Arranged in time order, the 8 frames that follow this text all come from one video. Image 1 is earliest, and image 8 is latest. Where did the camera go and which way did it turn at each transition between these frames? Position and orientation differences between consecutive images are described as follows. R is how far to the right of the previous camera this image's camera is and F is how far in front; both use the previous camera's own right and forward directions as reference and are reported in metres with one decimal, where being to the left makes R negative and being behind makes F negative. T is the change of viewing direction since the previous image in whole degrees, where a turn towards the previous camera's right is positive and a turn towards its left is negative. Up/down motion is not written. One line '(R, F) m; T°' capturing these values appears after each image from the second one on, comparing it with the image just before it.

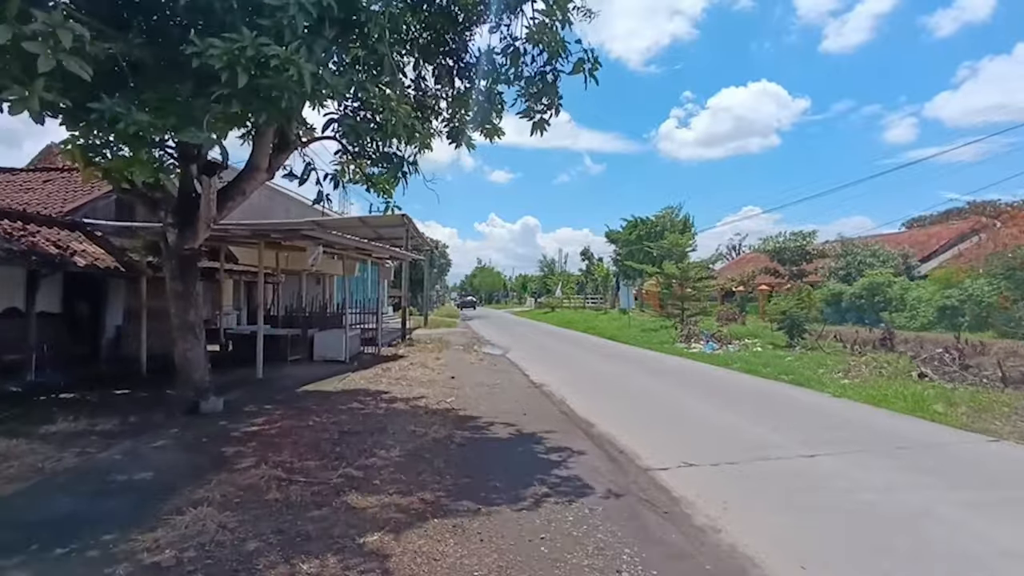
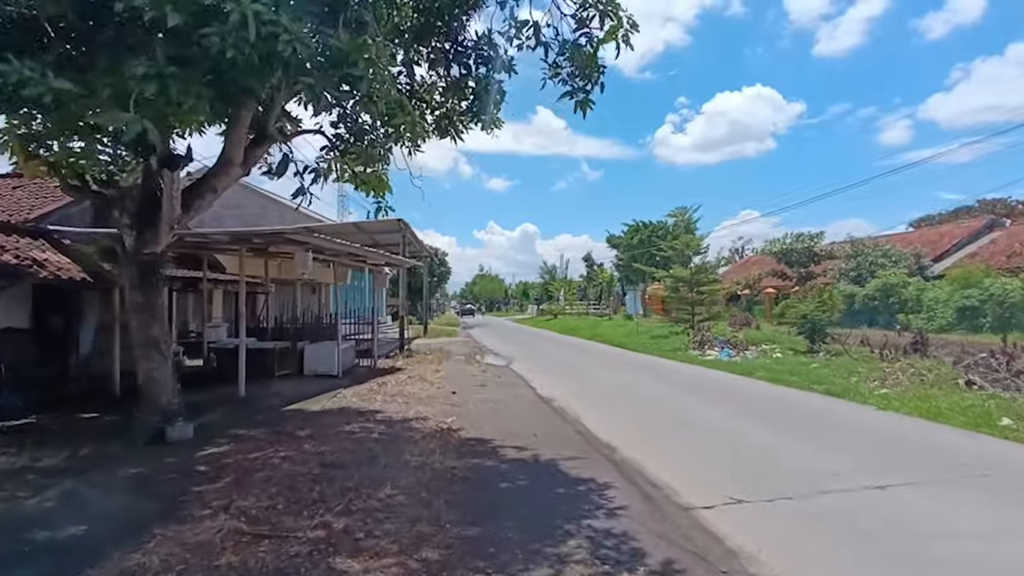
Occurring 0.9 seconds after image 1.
(-0.1, +1.0) m; 0°
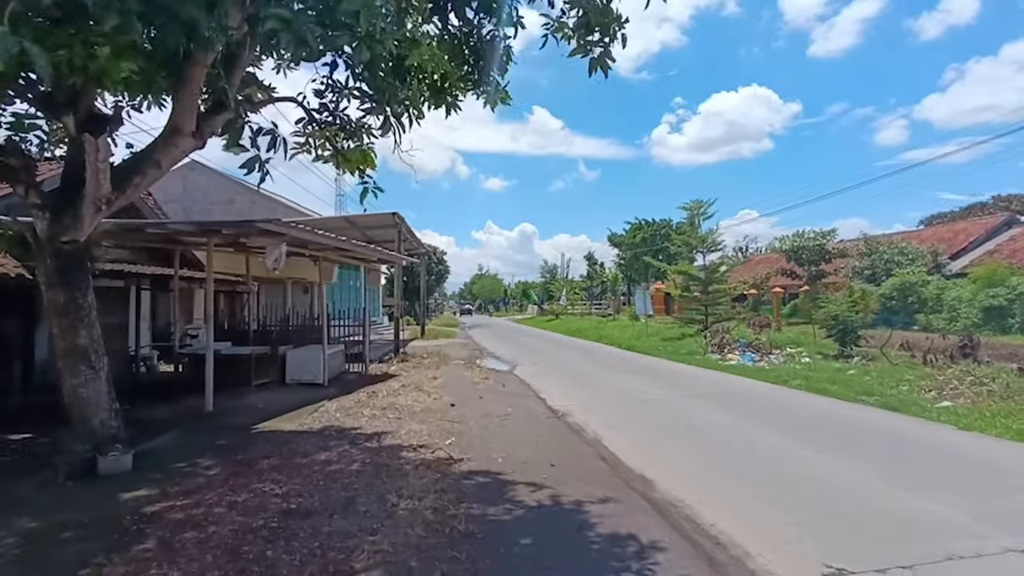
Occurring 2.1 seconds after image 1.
(-0.2, +1.4) m; 0°
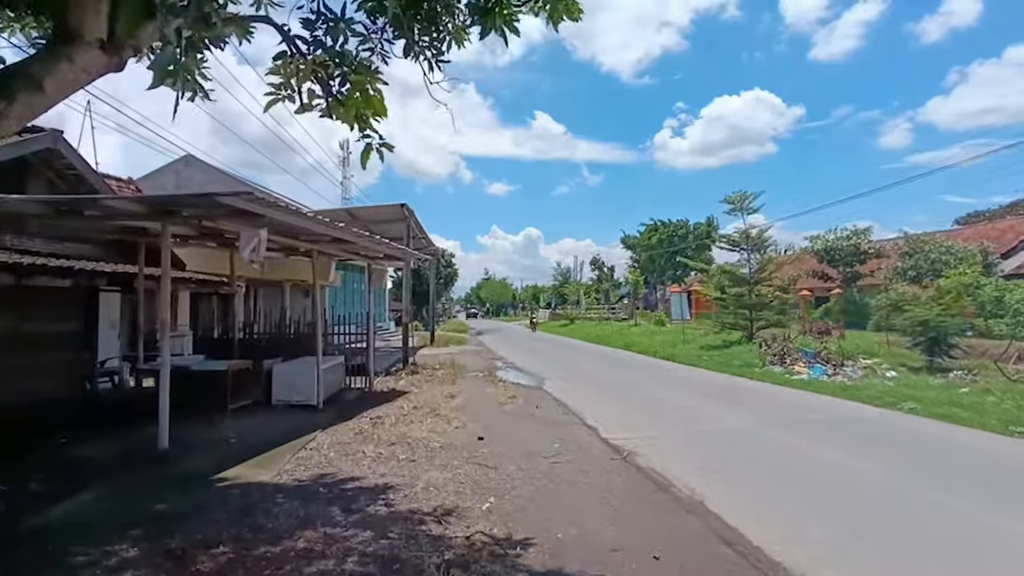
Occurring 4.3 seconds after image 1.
(-0.6, +2.3) m; -1°
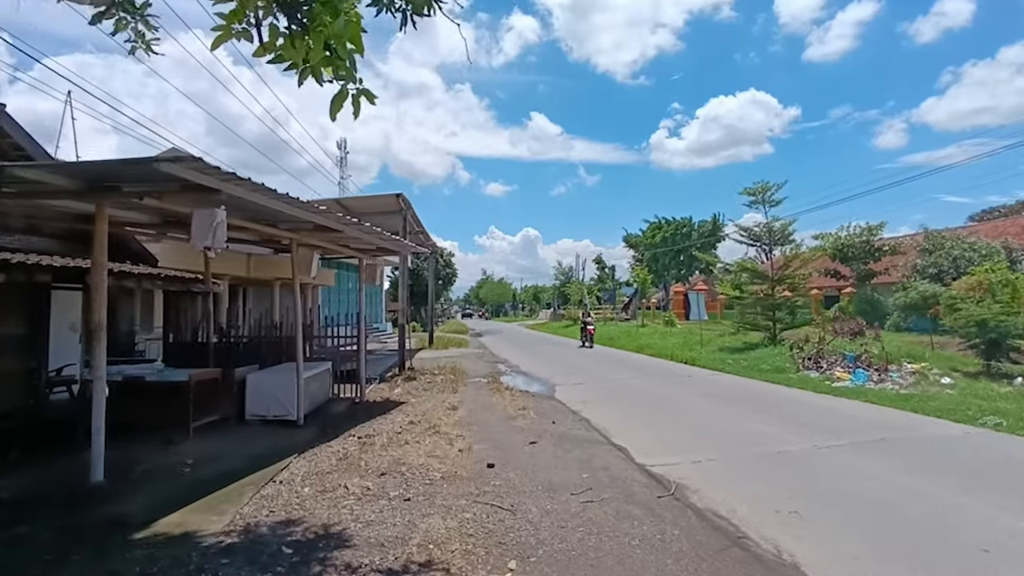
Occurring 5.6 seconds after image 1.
(-0.2, +1.4) m; 0°
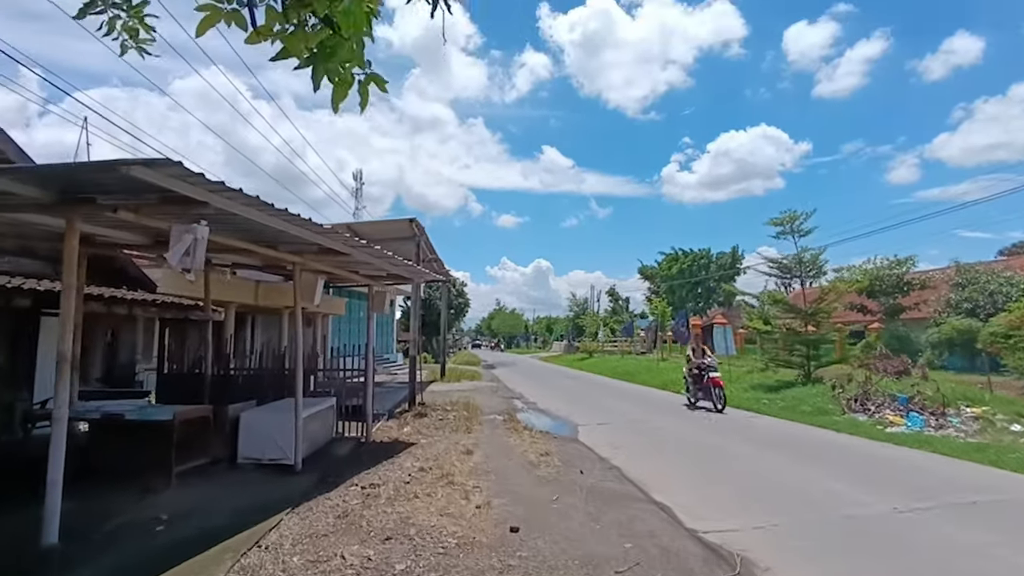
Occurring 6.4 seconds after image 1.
(-0.2, +0.9) m; -1°
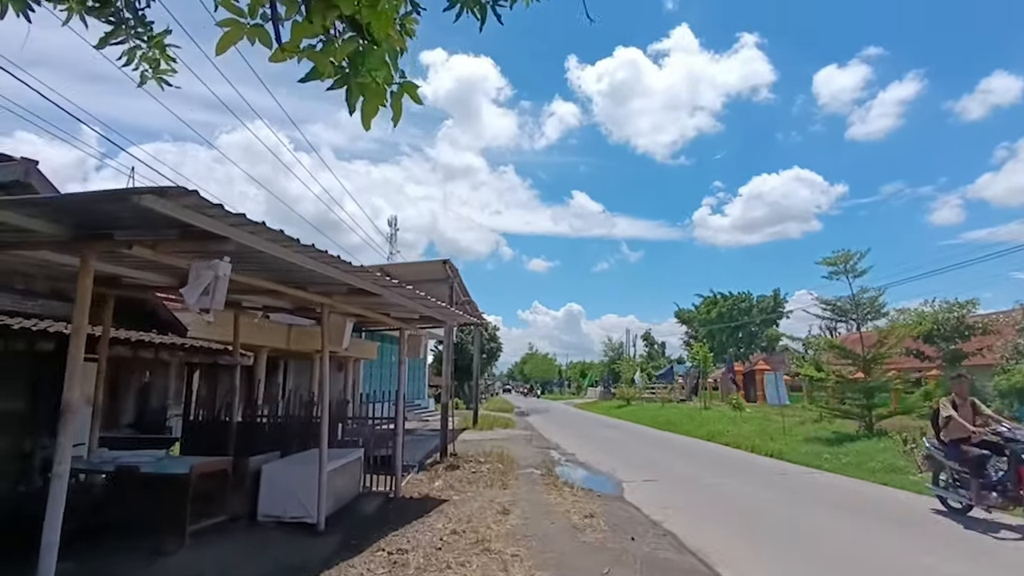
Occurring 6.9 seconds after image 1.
(-0.1, +0.6) m; -3°
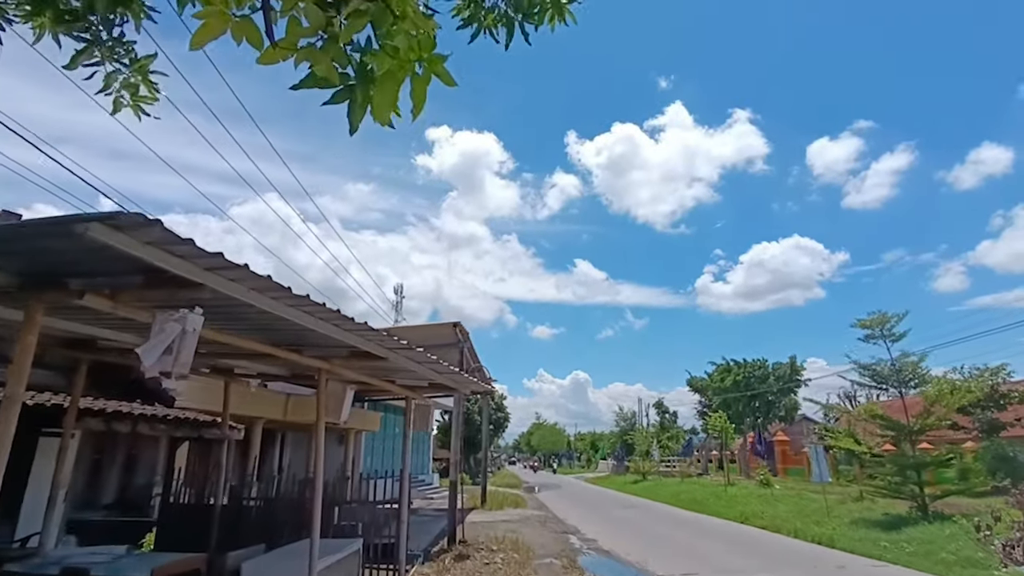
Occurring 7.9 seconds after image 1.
(-0.2, +0.9) m; 0°
